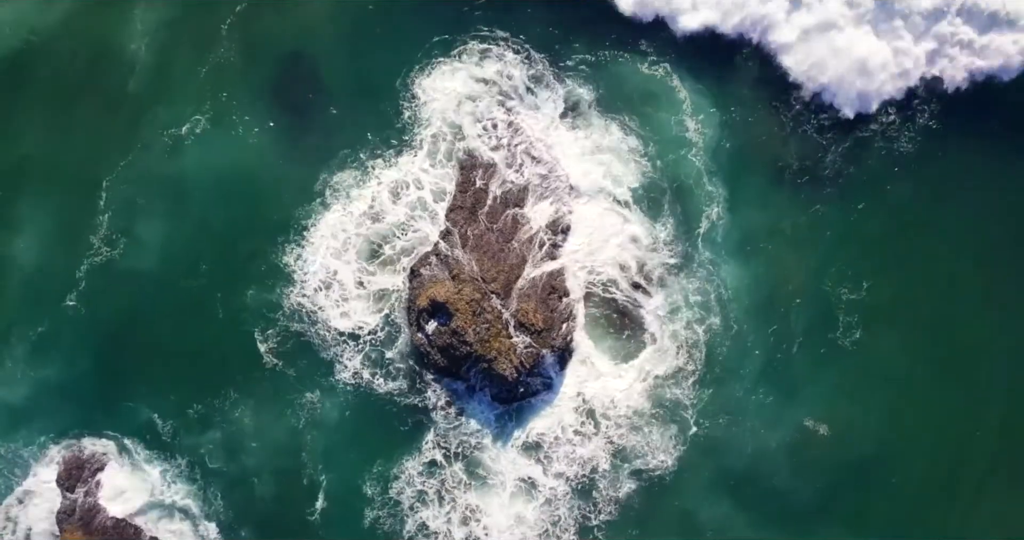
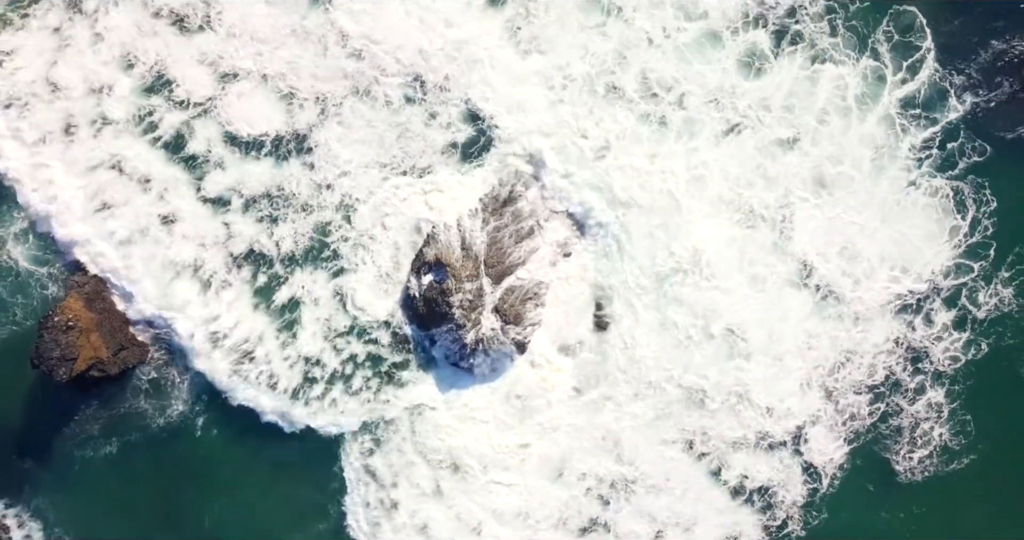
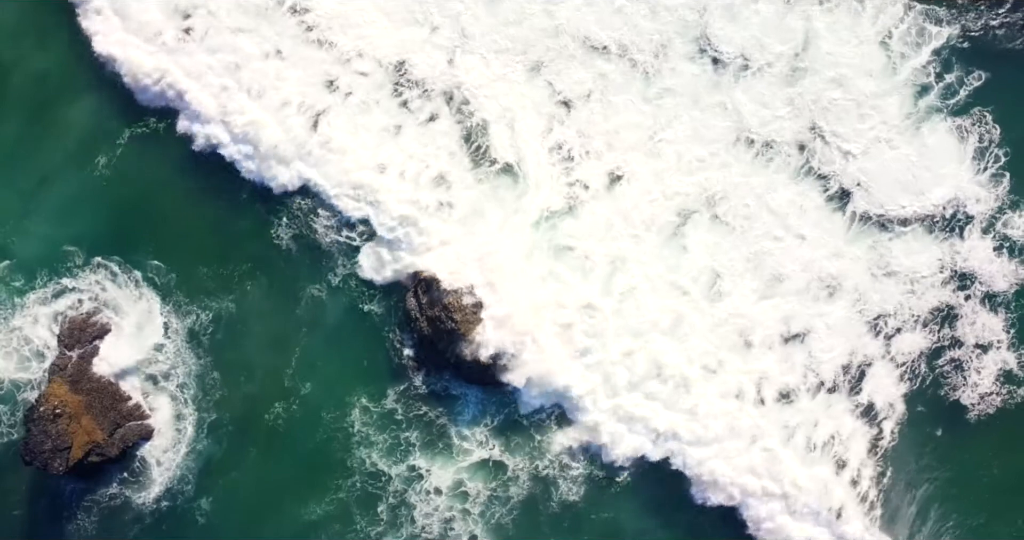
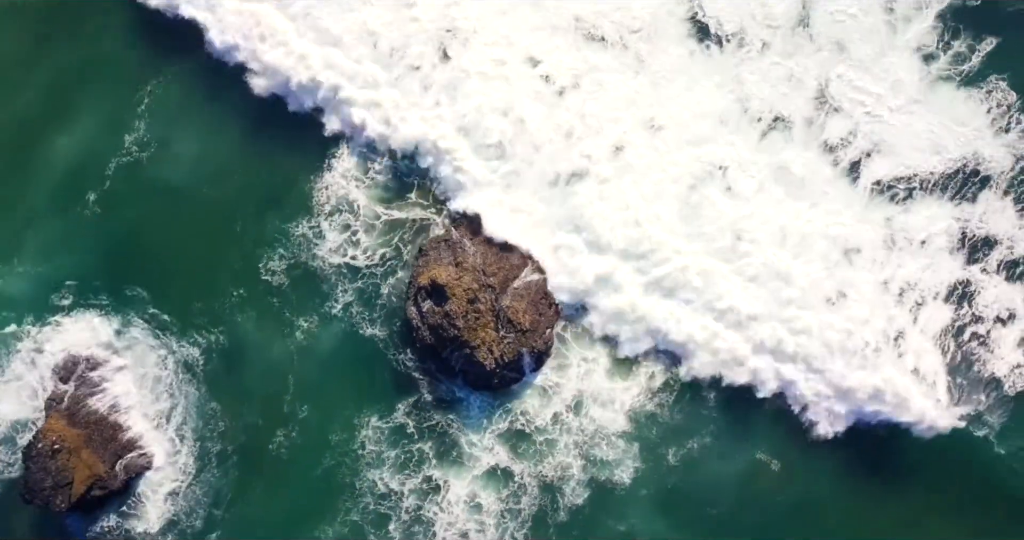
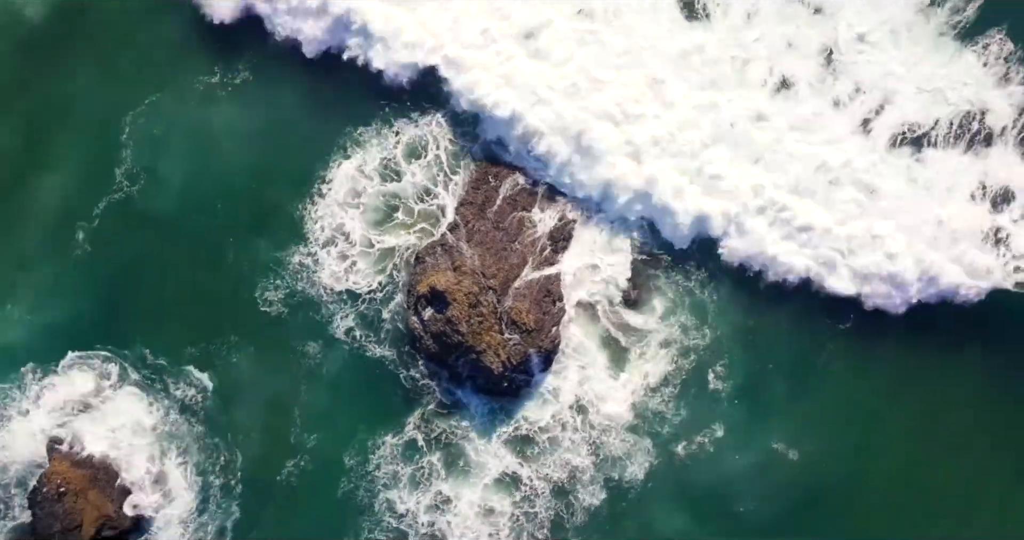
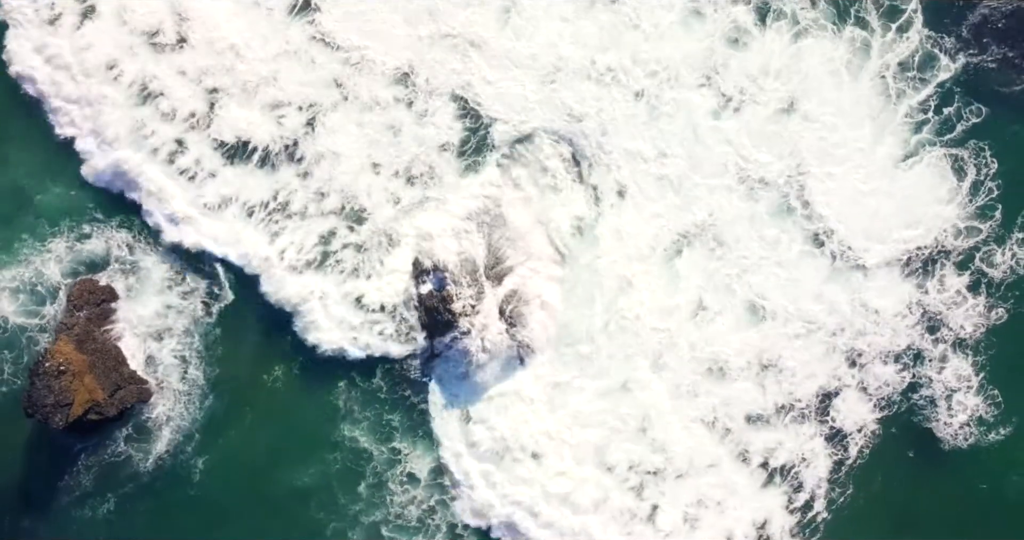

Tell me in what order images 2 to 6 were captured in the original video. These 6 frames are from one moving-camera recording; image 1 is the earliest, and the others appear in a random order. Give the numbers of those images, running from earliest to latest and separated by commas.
5, 4, 3, 6, 2
